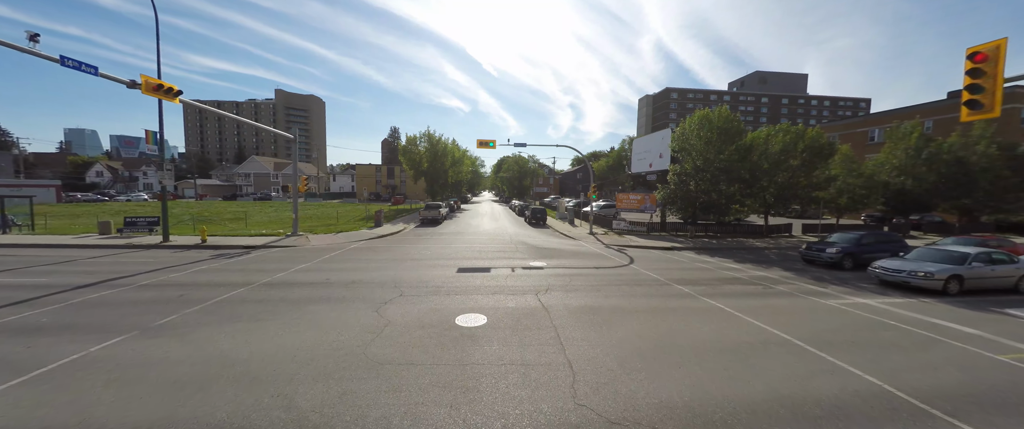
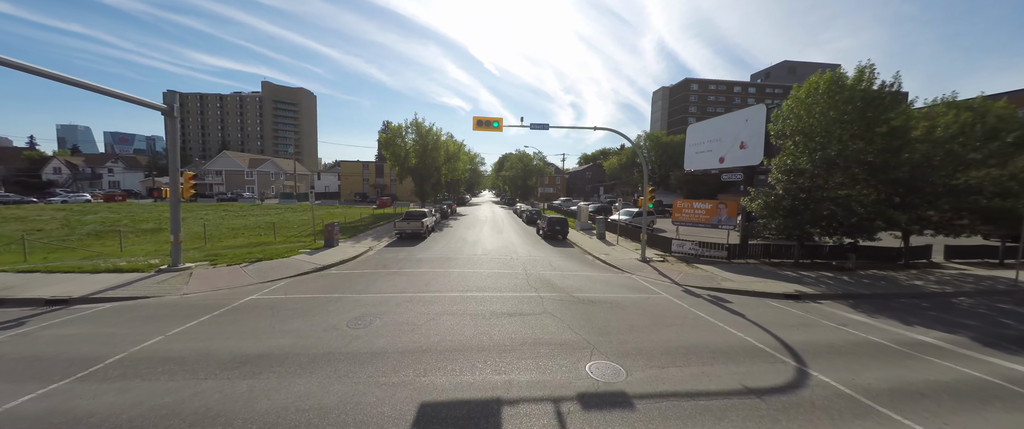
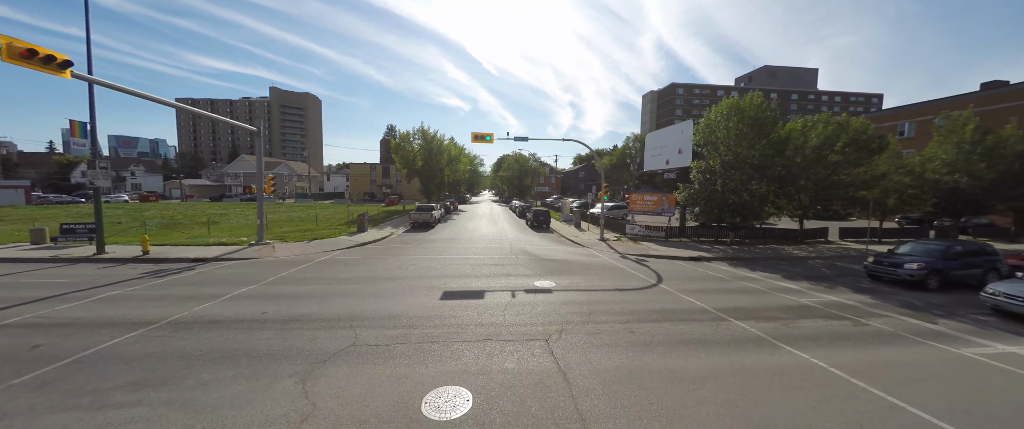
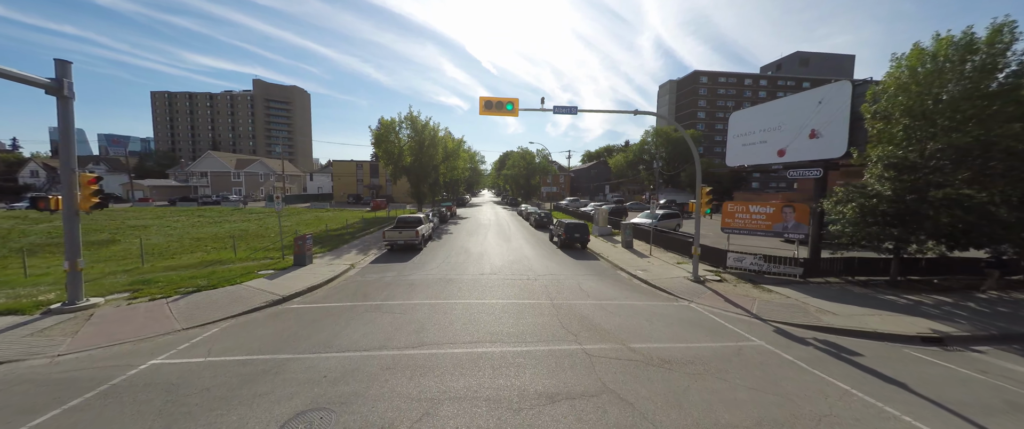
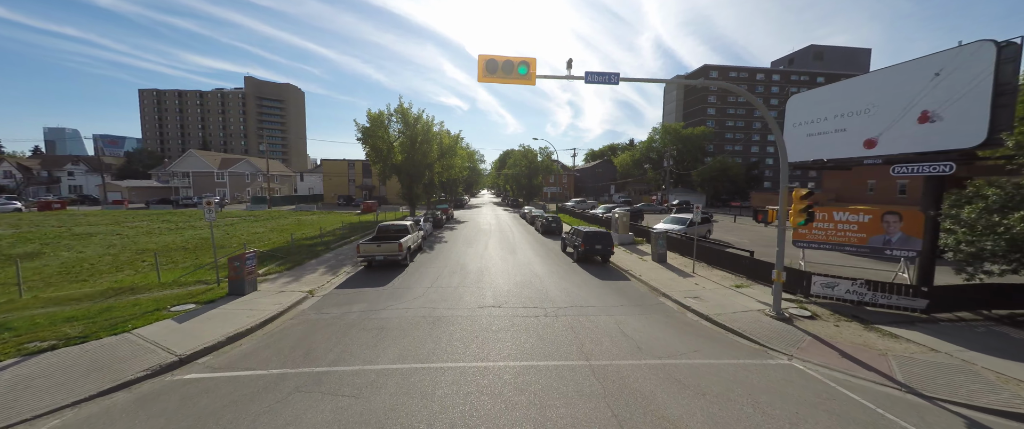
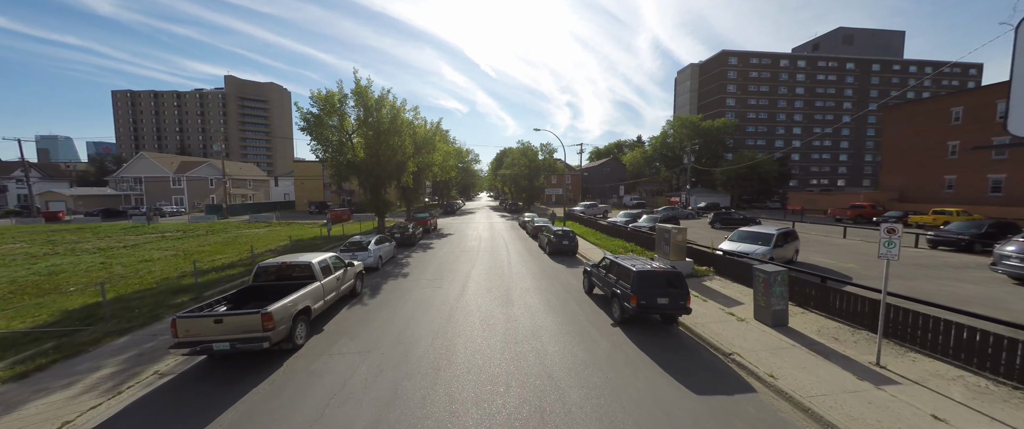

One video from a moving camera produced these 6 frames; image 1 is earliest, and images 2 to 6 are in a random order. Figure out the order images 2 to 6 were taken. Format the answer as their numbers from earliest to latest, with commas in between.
3, 2, 4, 5, 6
